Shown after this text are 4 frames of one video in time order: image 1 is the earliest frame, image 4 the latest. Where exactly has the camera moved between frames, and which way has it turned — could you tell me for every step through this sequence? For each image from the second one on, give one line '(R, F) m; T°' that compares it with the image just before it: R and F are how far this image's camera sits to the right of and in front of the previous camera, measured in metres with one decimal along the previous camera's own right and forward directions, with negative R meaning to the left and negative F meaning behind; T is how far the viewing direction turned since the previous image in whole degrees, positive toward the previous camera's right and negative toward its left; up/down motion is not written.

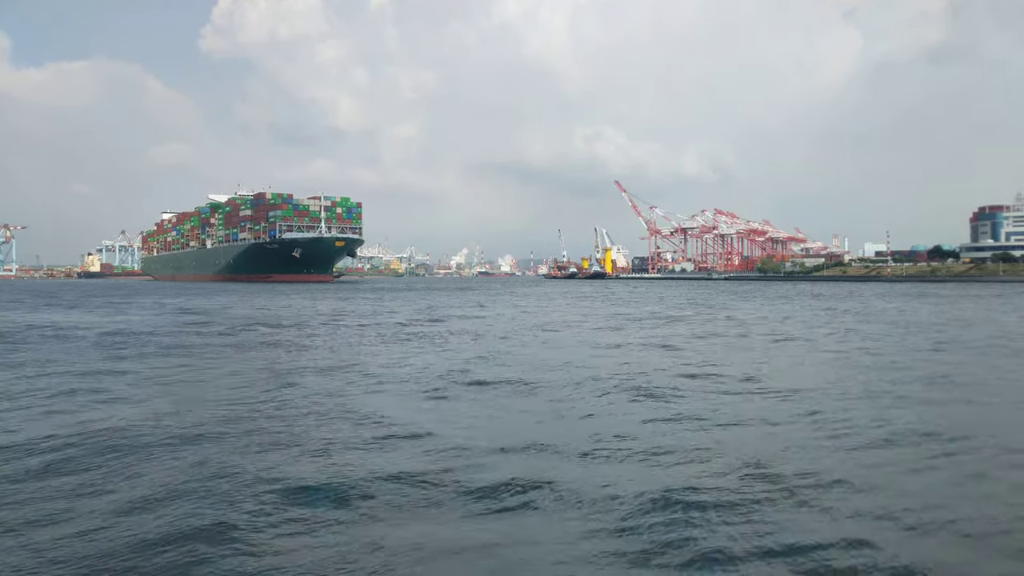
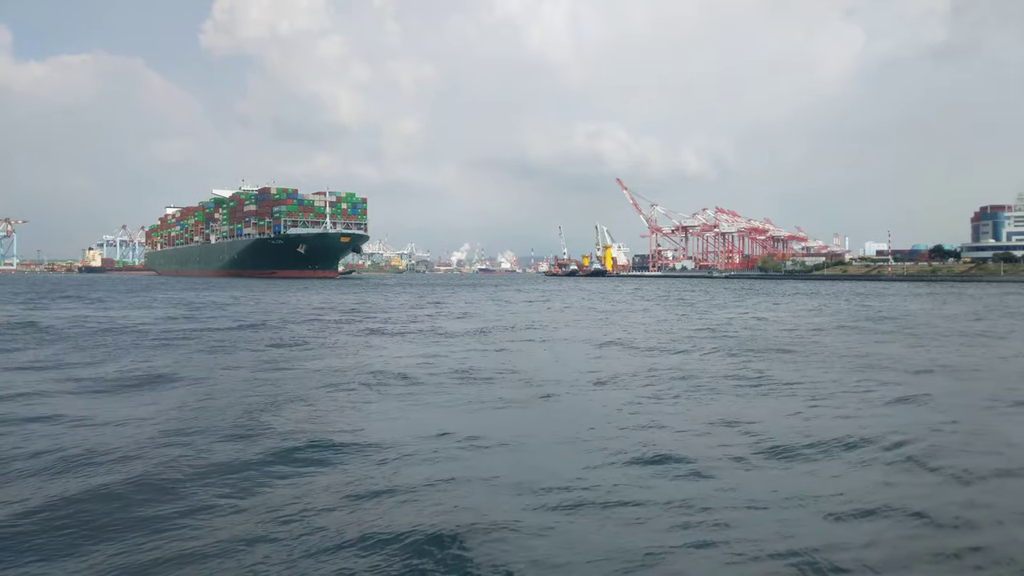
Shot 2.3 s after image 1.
(-0.7, 0.0) m; 0°
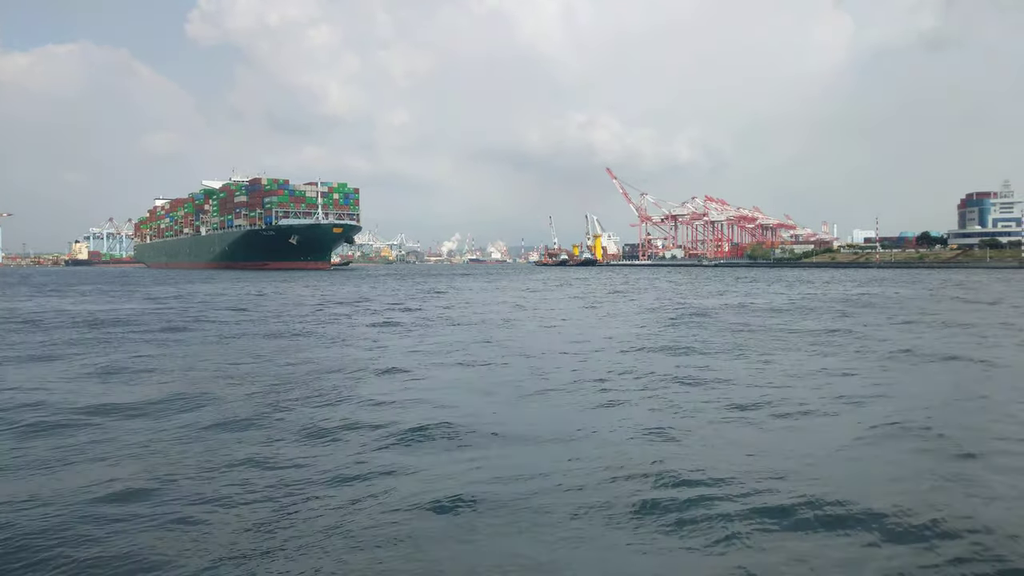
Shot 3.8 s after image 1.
(-0.3, -0.3) m; +1°
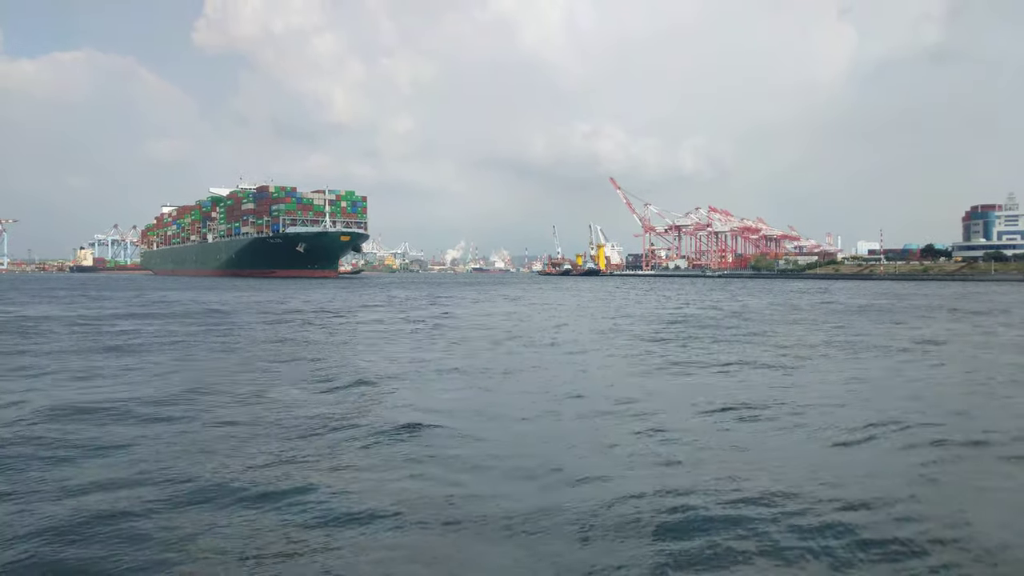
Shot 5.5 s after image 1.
(-0.9, +0.7) m; 0°
